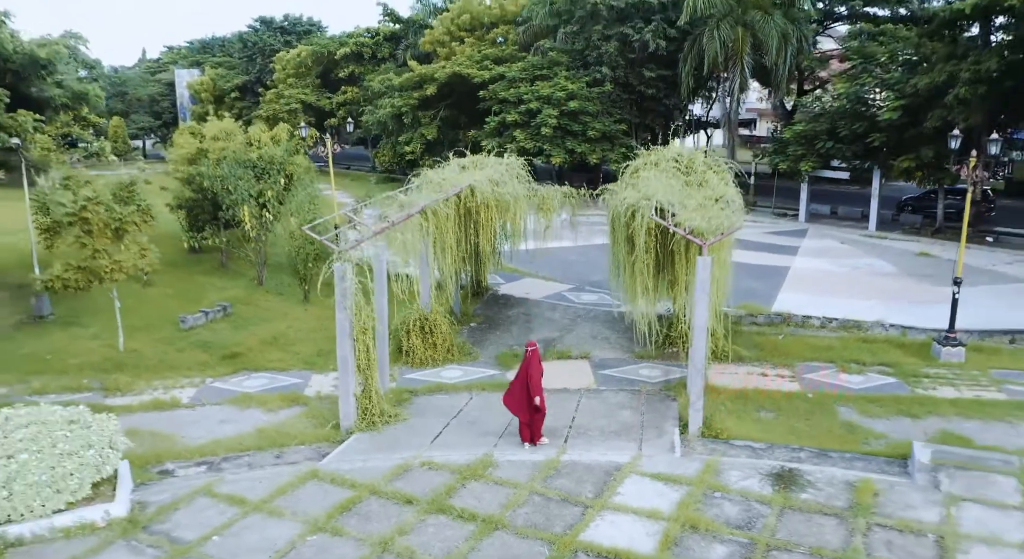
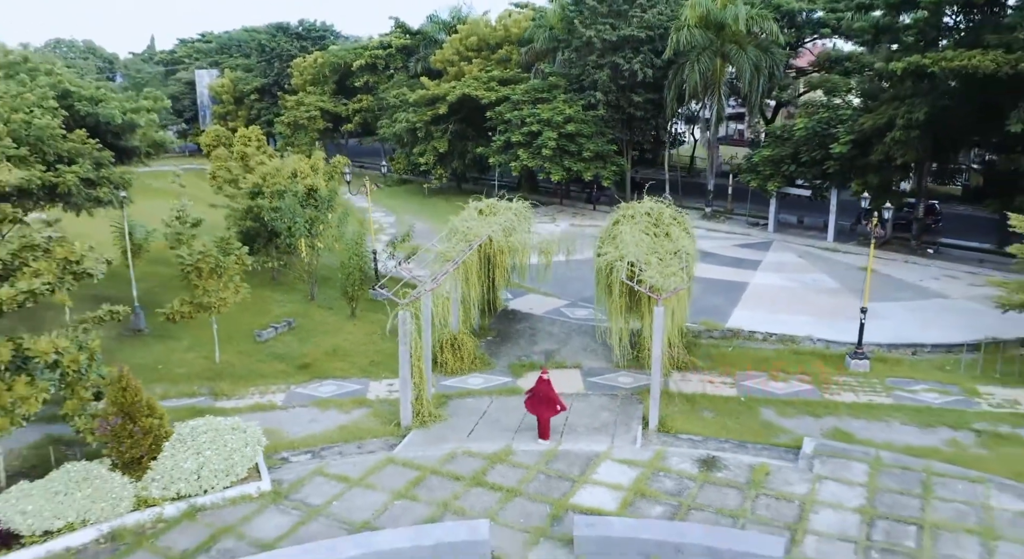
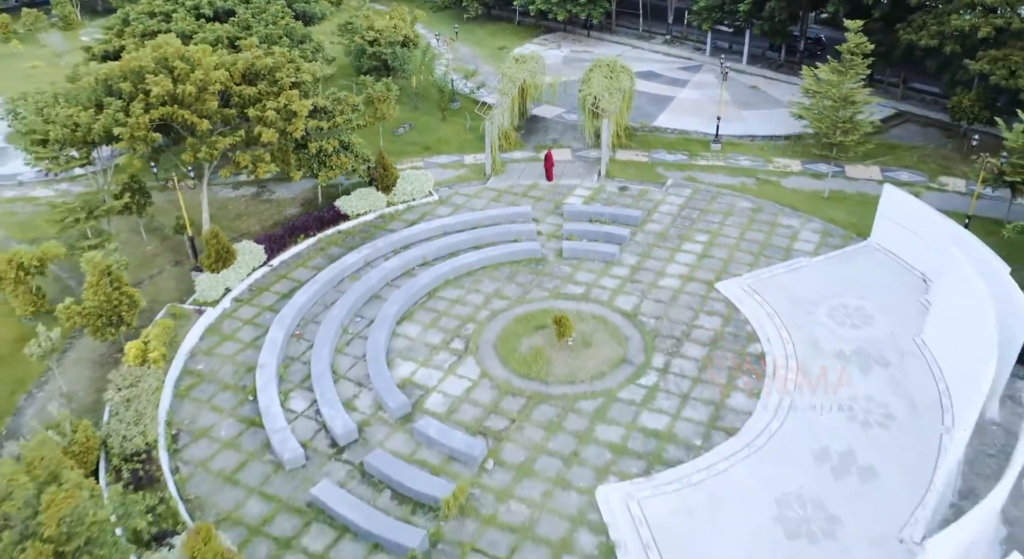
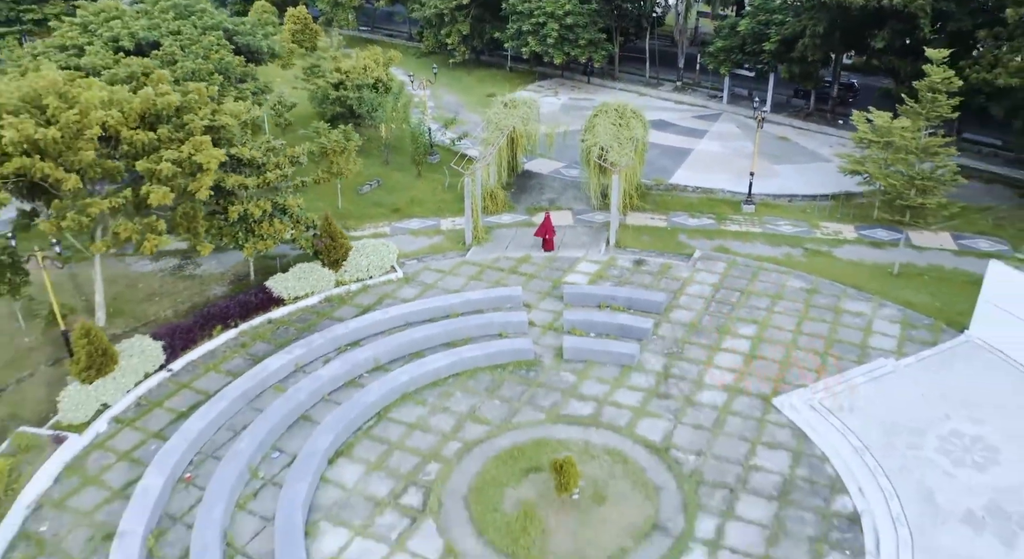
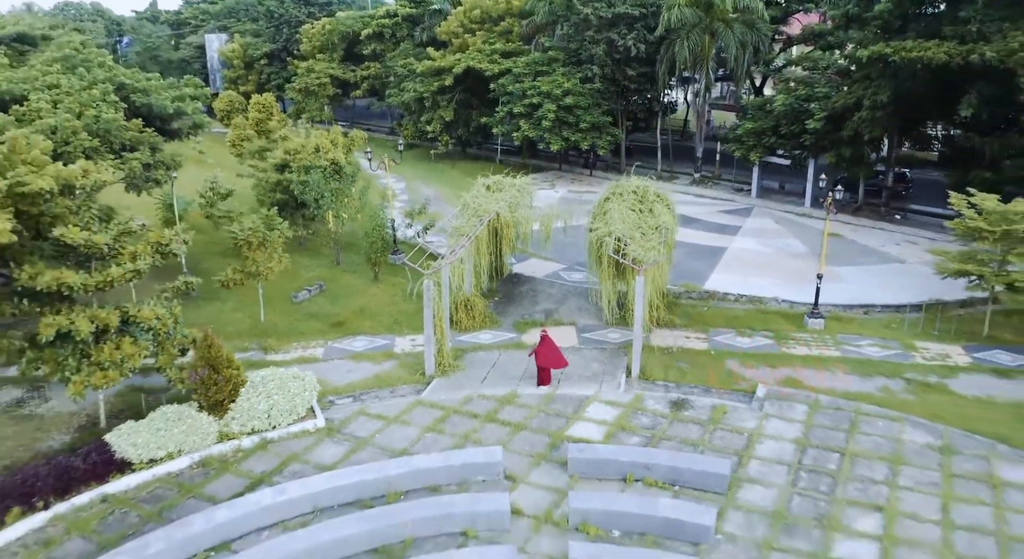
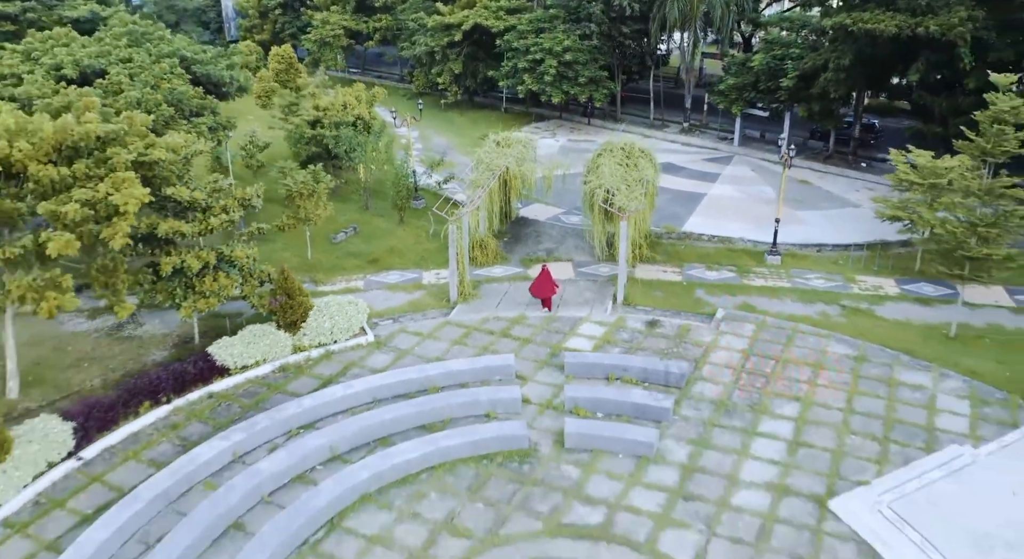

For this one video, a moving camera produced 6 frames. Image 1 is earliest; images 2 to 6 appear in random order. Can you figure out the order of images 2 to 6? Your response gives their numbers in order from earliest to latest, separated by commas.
2, 5, 6, 4, 3
